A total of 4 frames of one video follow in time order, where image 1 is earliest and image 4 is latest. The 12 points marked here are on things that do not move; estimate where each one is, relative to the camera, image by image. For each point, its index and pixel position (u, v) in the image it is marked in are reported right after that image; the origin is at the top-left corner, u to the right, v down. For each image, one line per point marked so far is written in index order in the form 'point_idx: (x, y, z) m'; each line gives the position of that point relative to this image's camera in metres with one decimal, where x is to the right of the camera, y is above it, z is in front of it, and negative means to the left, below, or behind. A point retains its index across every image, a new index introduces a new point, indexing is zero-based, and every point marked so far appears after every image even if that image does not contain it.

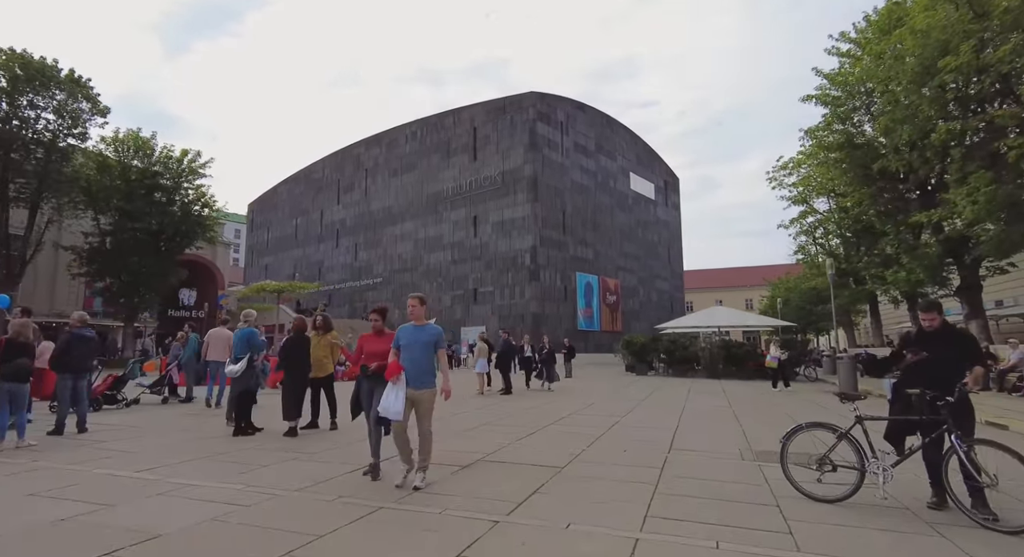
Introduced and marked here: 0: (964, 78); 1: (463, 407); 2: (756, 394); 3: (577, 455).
0: (+11.8, +5.3, +14.0) m
1: (-1.0, -2.7, +11.1) m
2: (+7.2, -3.4, +15.8) m
3: (+0.7, -2.0, +6.1) m
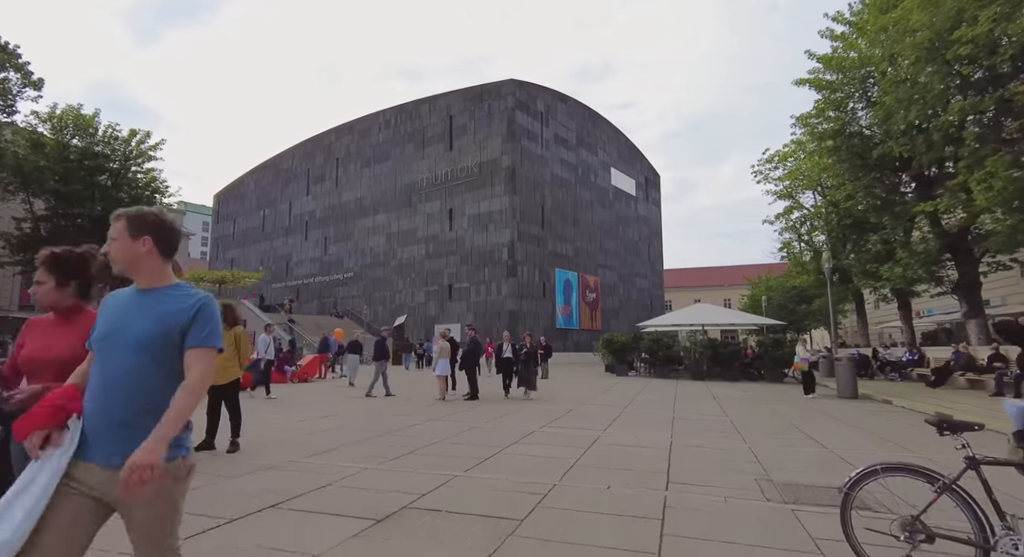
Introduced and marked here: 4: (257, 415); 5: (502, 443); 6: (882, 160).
0: (+11.1, +5.4, +12.8) m
1: (-1.7, -2.4, +9.4) m
2: (+6.3, -3.2, +14.4) m
3: (+0.3, -1.8, +4.5) m
4: (-4.6, -2.5, +9.7) m
5: (-0.1, -2.1, +6.8) m
6: (+13.0, +4.2, +18.9) m
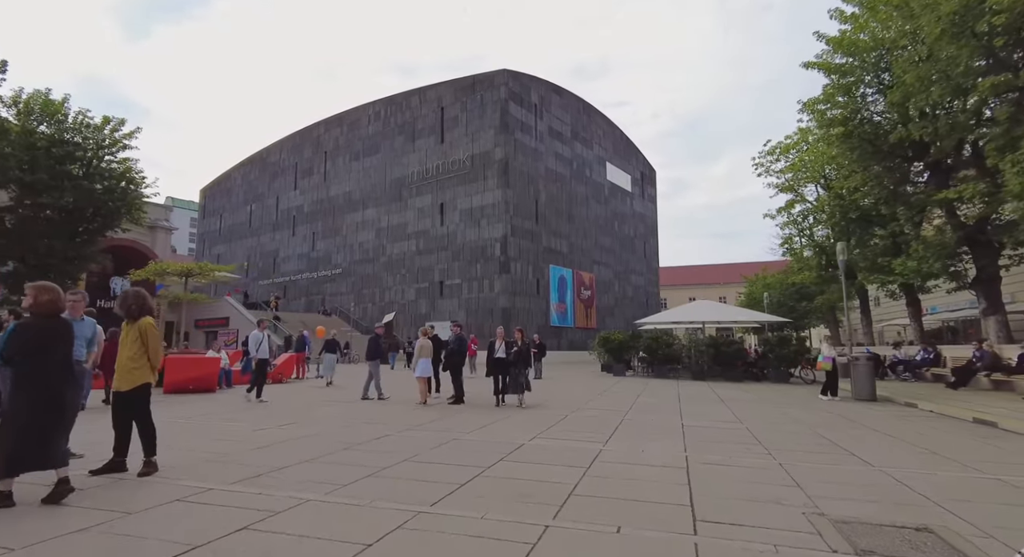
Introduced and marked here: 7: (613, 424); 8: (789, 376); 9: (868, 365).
0: (+10.9, +5.6, +11.7) m
1: (-1.9, -2.2, +8.2) m
2: (+6.1, -3.0, +13.3) m
3: (+0.1, -1.7, +3.3) m
4: (-4.8, -2.3, +8.5) m
5: (-0.3, -1.9, +5.6) m
6: (+12.7, +4.4, +17.8) m
7: (+1.6, -2.3, +8.5) m
8: (+10.3, -3.7, +20.0) m
9: (+8.7, -2.1, +13.2) m
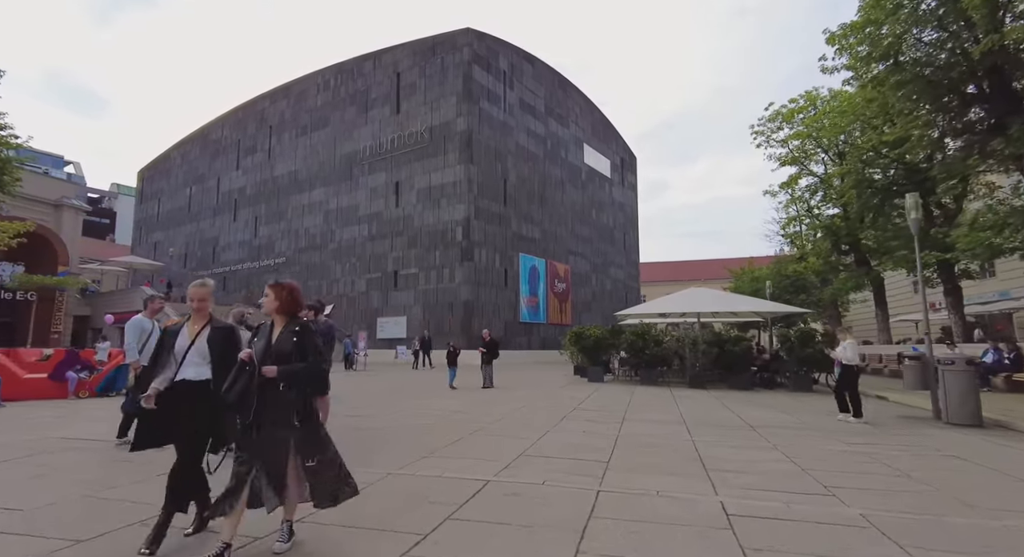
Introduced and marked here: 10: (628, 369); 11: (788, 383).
0: (+9.7, +6.2, +7.3) m
1: (-3.0, -1.6, +3.3) m
2: (+4.7, -2.4, +8.7) m
3: (-0.8, -1.0, -1.4) m
4: (-6.0, -1.6, +3.5) m
5: (-1.3, -1.3, +0.8) m
6: (+11.2, +5.0, +13.5) m
7: (+0.4, -1.7, +3.8) m
8: (+8.7, -3.0, +15.6) m
9: (+7.4, -1.5, +8.7) m
10: (+4.1, -3.2, +18.5) m
11: (+8.2, -3.1, +15.9) m
